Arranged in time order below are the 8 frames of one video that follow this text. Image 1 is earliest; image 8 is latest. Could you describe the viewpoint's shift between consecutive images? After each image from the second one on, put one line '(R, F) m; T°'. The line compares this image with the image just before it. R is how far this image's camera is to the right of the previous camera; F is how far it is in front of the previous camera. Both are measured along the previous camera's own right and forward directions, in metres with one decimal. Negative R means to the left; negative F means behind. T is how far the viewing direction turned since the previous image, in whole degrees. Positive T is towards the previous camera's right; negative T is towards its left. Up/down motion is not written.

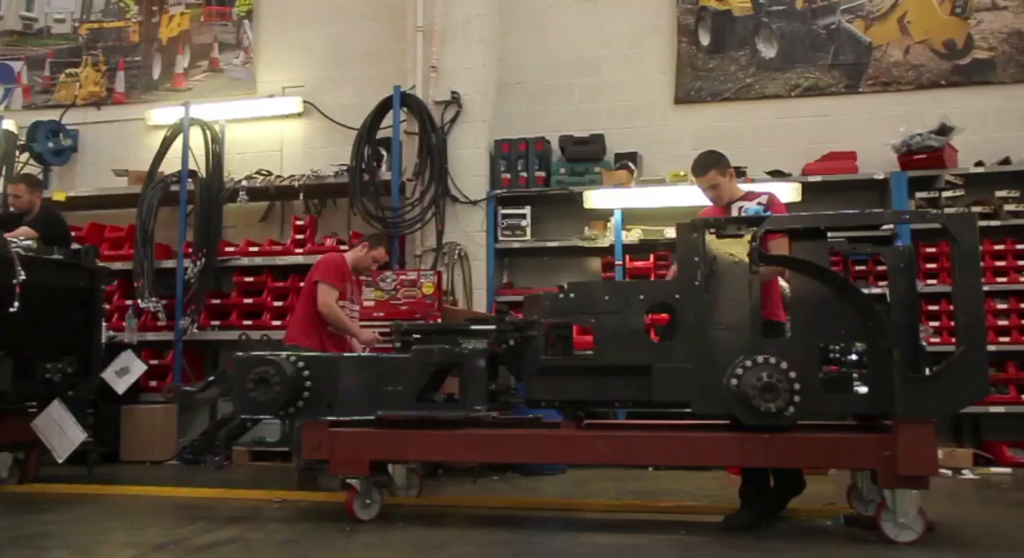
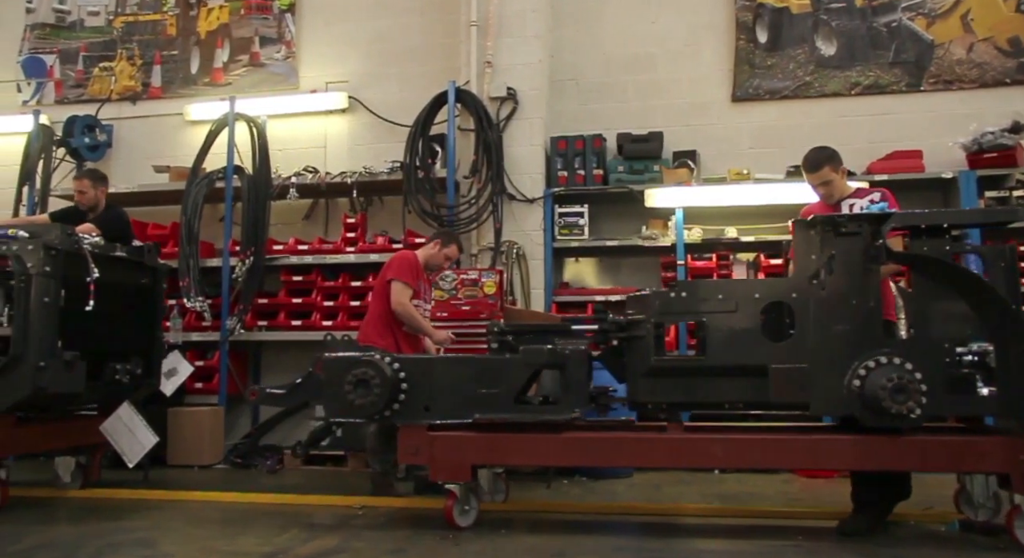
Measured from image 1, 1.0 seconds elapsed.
(-0.4, +0.1) m; +1°
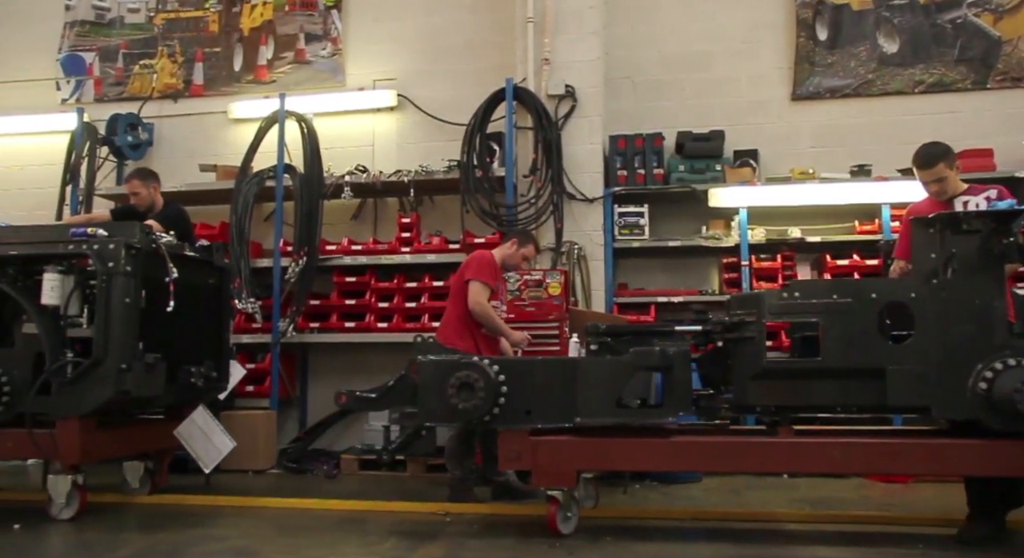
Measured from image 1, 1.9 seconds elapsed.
(-0.4, +0.1) m; 0°
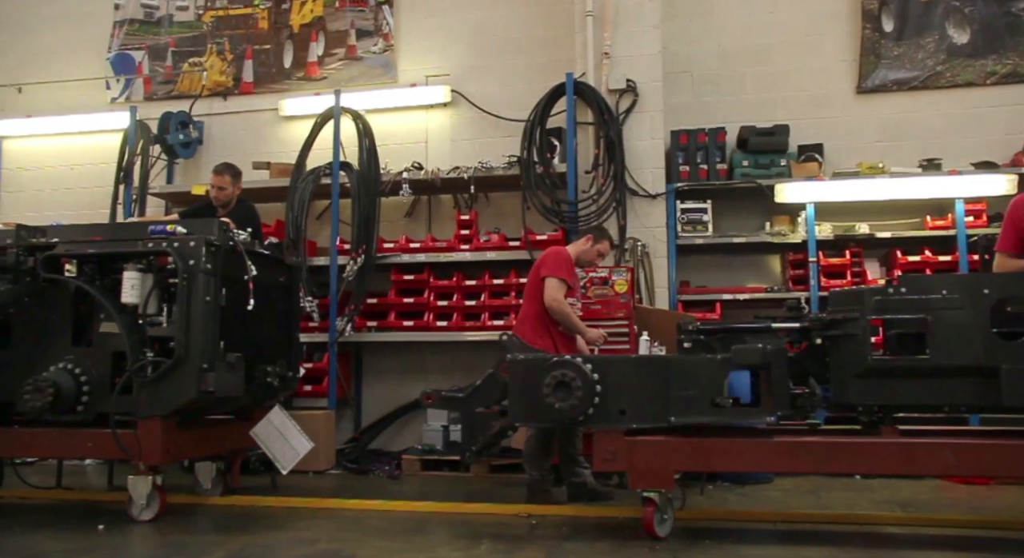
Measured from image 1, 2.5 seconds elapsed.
(-0.3, +0.1) m; -1°
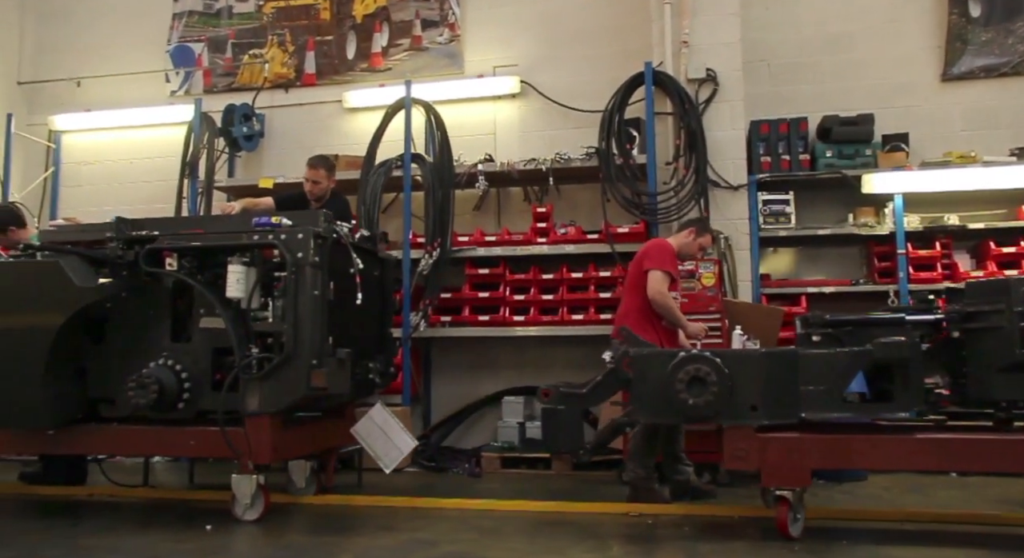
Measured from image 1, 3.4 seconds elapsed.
(-0.4, +0.1) m; -1°
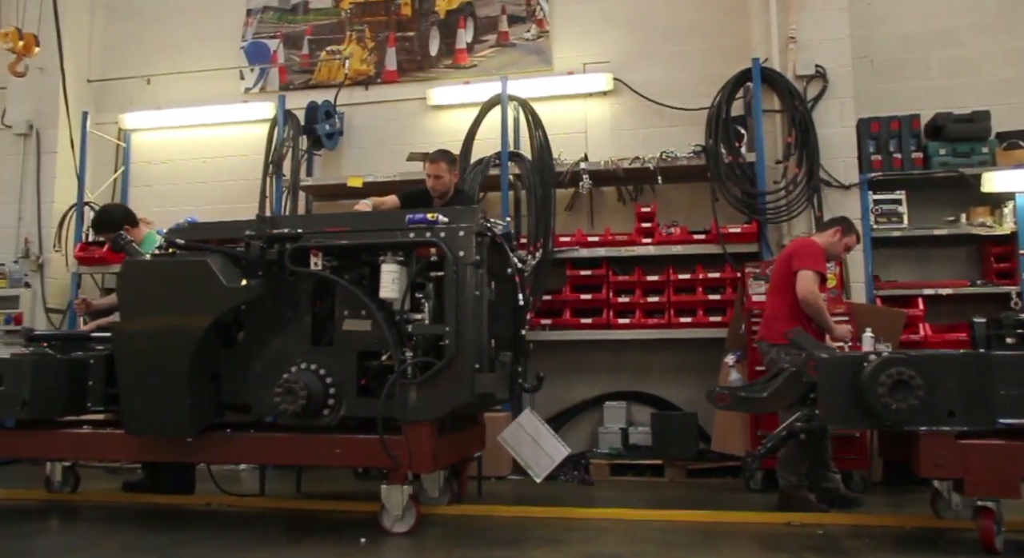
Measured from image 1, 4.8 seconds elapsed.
(-0.7, +0.1) m; 0°
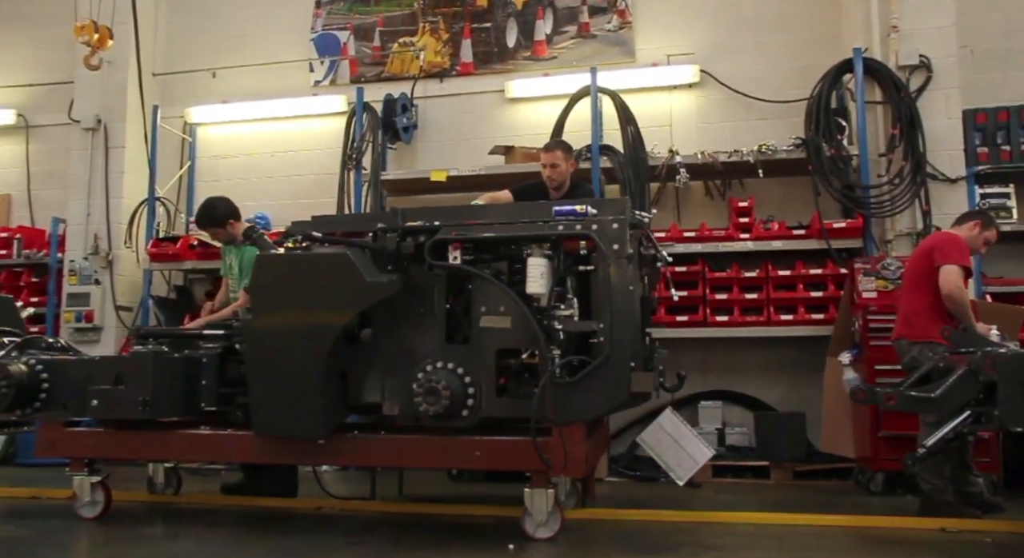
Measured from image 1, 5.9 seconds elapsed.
(-0.6, +0.1) m; 0°
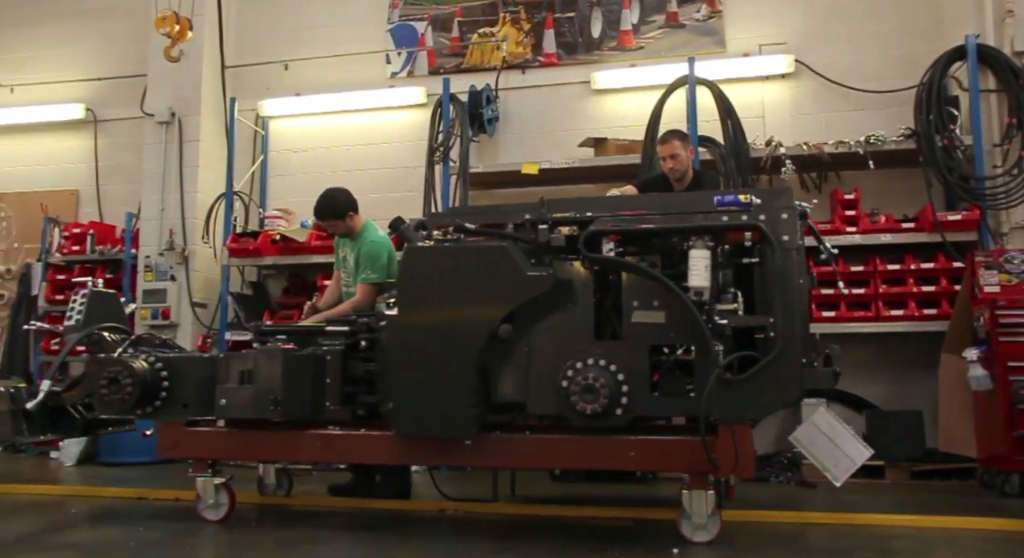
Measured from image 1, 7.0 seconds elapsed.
(-0.5, +0.1) m; 0°
